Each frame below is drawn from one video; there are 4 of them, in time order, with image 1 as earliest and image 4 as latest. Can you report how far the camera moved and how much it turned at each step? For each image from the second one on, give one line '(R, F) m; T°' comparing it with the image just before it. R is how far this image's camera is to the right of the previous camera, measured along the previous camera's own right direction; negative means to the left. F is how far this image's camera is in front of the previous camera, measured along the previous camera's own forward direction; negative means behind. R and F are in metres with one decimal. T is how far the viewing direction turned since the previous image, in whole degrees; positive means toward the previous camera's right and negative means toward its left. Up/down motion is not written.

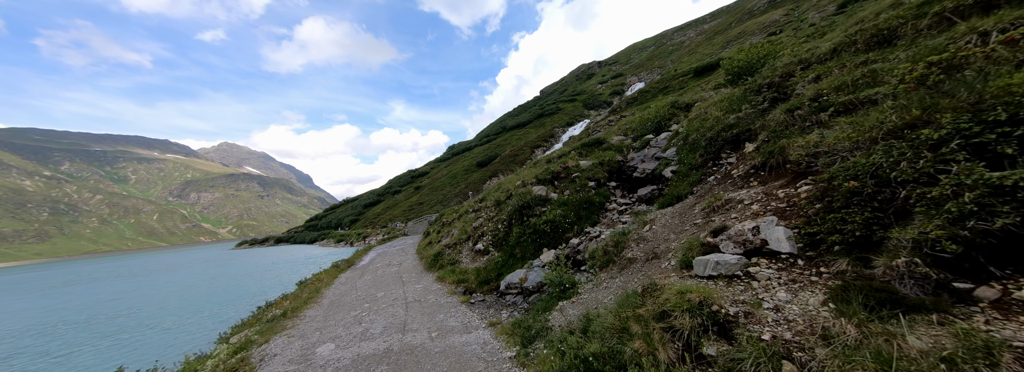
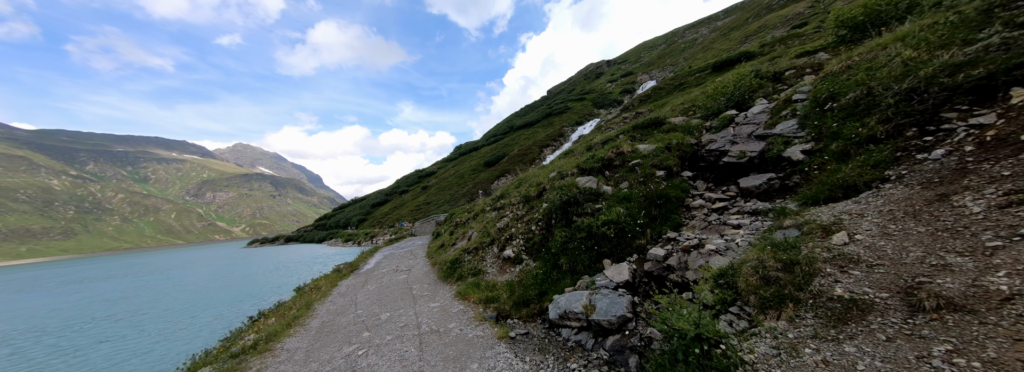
(-1.7, +3.8) m; -1°
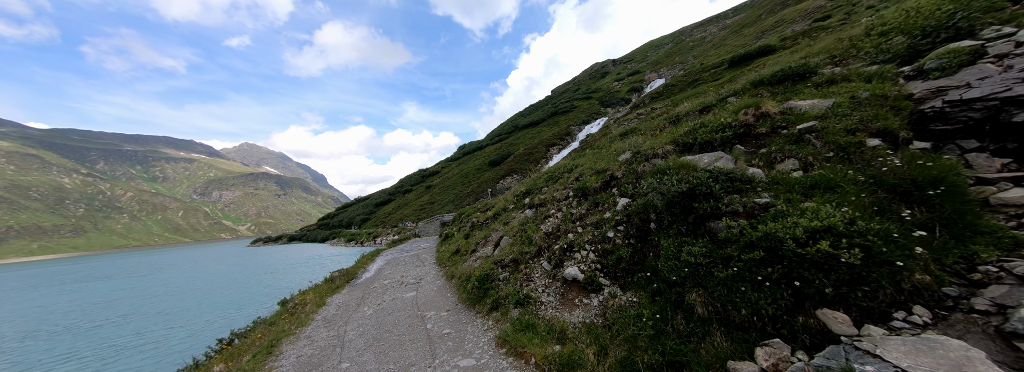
(-2.4, +5.4) m; -1°
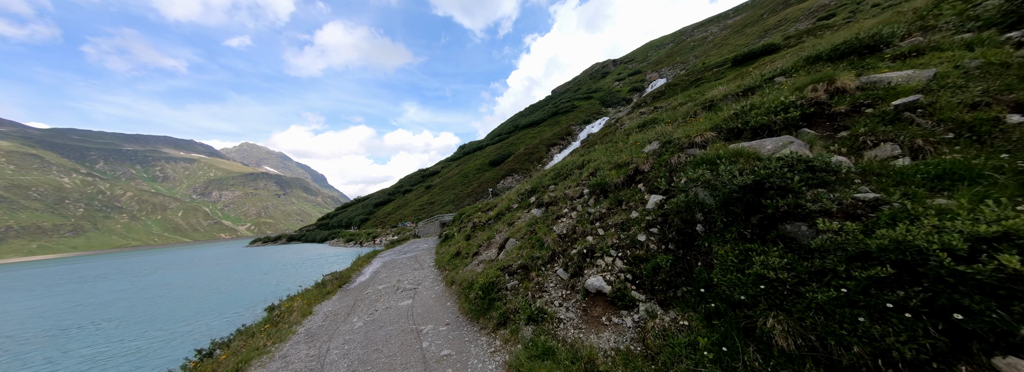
(-0.4, +1.7) m; 0°
